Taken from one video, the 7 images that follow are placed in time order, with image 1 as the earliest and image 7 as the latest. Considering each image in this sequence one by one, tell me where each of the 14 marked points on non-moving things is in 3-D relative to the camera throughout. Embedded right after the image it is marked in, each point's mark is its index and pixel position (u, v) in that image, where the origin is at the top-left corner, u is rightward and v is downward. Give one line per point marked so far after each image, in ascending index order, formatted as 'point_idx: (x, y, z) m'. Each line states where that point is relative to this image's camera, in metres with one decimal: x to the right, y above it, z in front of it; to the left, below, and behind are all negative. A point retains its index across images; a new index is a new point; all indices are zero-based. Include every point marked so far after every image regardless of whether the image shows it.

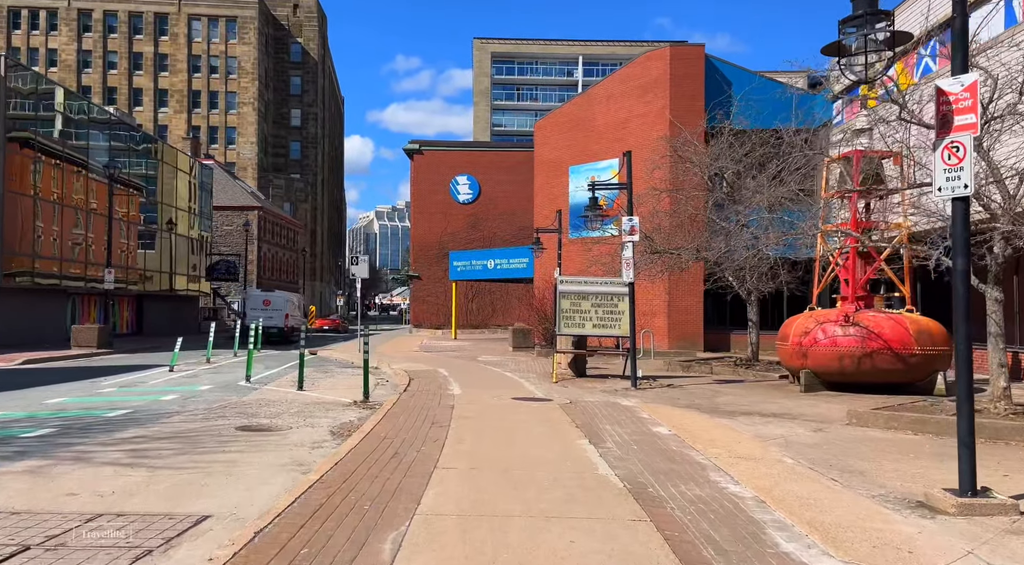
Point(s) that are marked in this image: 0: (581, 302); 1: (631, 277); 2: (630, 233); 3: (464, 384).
0: (+1.5, -0.5, +17.7) m
1: (+2.4, +0.1, +16.0) m
2: (+2.4, +1.0, +16.0) m
3: (-1.0, -2.1, +15.9) m
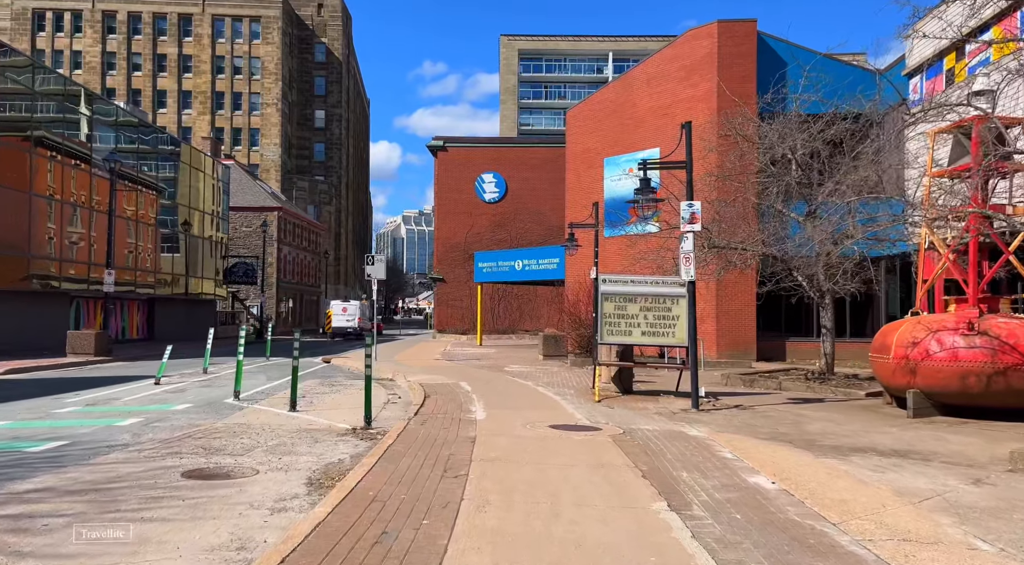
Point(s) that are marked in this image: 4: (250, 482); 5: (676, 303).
0: (+2.2, -0.5, +15.0) m
1: (+3.0, +0.1, +13.2) m
2: (+3.0, +1.0, +13.2) m
3: (-0.4, -2.0, +13.2) m
4: (-2.4, -1.8, +7.2) m
5: (+3.1, -0.4, +14.9) m
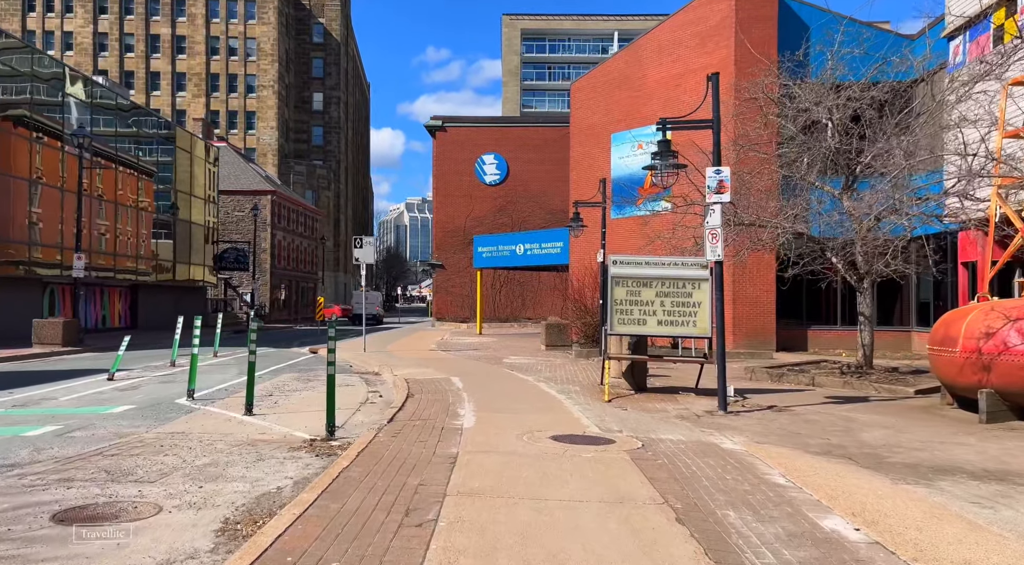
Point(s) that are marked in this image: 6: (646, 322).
0: (+2.1, -0.1, +13.0) m
1: (+2.9, +0.4, +11.3) m
2: (+2.9, +1.3, +11.2) m
3: (-0.4, -1.8, +11.3) m
4: (-2.5, -1.6, +5.2) m
5: (+3.1, -0.1, +12.9) m
6: (+2.2, -0.7, +13.0) m
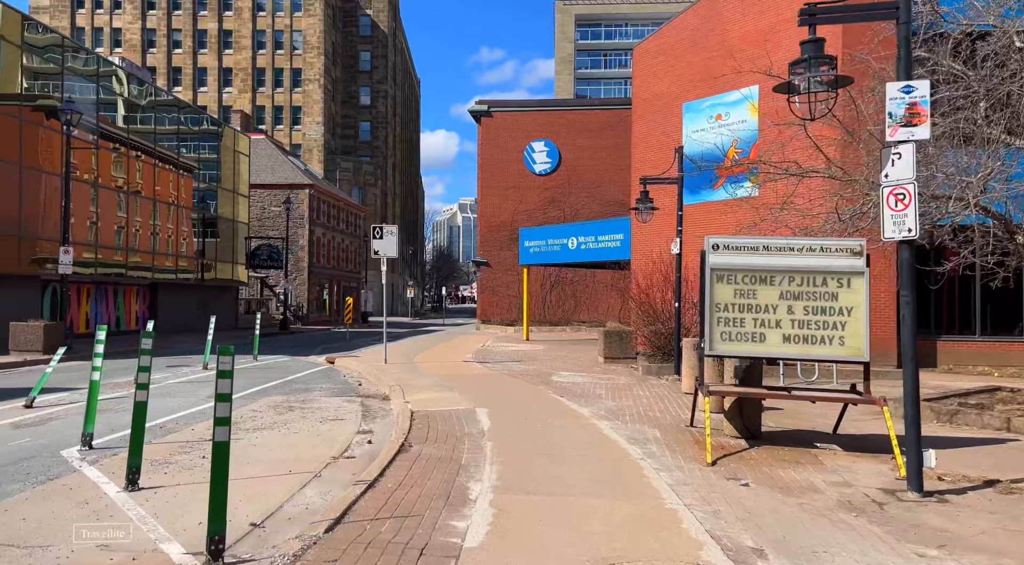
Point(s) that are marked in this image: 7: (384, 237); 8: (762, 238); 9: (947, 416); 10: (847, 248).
0: (+2.7, -0.1, +8.5) m
1: (+3.3, +0.4, +6.7) m
2: (+3.3, +1.4, +6.7) m
3: (0.0, -1.7, +7.0) m
4: (-2.5, -1.6, +1.1) m
5: (+3.6, 0.0, +8.4) m
6: (+2.7, -0.6, +8.5) m
7: (-3.2, +1.2, +19.8) m
8: (+2.7, +0.5, +8.5) m
9: (+5.7, -1.8, +10.4) m
10: (+3.6, +0.4, +8.4) m
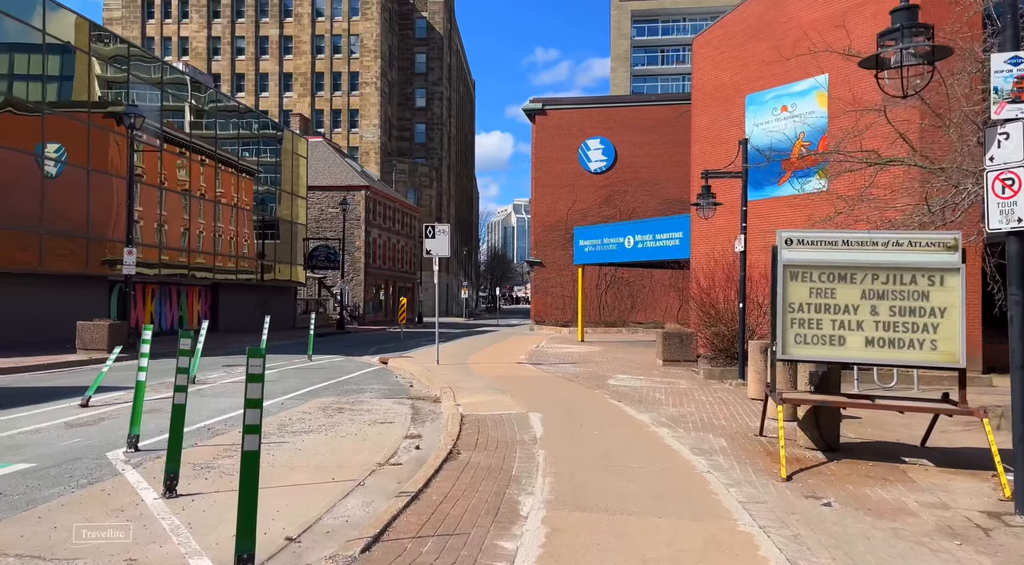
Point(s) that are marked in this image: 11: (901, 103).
0: (+3.2, -0.1, +7.8) m
1: (+3.8, +0.5, +6.0) m
2: (+3.7, +1.4, +5.9) m
3: (+0.4, -1.7, +6.5) m
4: (-2.4, -1.5, +0.7) m
5: (+4.1, 0.0, +7.6) m
6: (+3.3, -0.6, +7.7) m
7: (-1.9, +1.2, +19.4) m
8: (+3.3, +0.5, +7.8) m
9: (+6.4, -1.7, +9.4) m
10: (+4.1, +0.4, +7.6) m
11: (+4.8, +2.2, +9.6) m
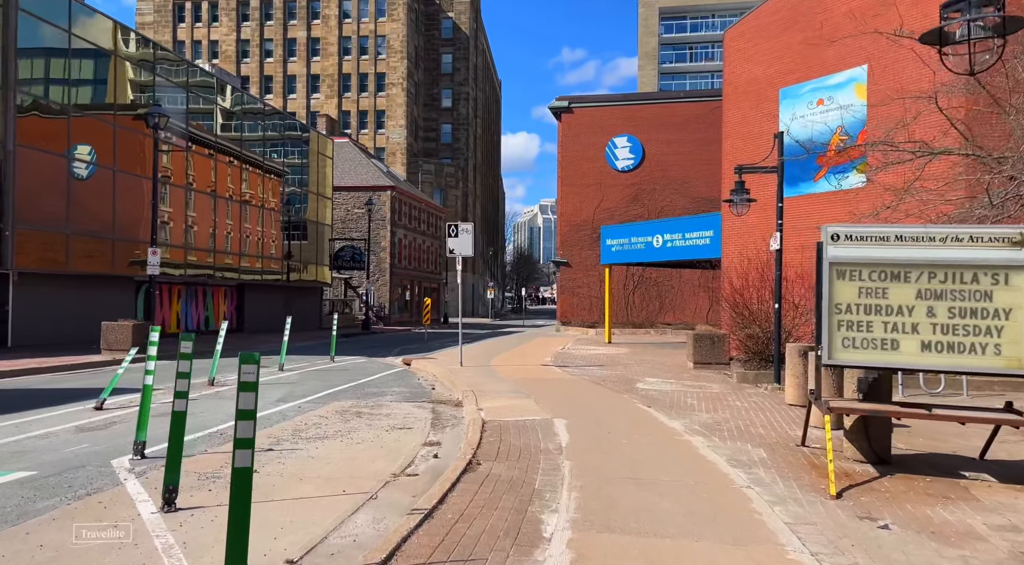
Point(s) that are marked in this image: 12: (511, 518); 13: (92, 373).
0: (+3.4, -0.1, +7.2) m
1: (+3.9, +0.5, +5.3) m
2: (+3.9, +1.4, +5.3) m
3: (+0.6, -1.7, +5.9) m
4: (-2.4, -1.5, +0.3) m
5: (+4.3, 0.0, +6.9) m
6: (+3.5, -0.6, +7.1) m
7: (-1.3, +1.2, +19.0) m
8: (+3.5, +0.5, +7.2) m
9: (+6.7, -1.7, +8.7) m
10: (+4.3, +0.4, +7.0) m
11: (+5.0, +2.2, +8.9) m
12: (0.0, -1.7, +5.6) m
13: (-9.9, -2.1, +18.5) m
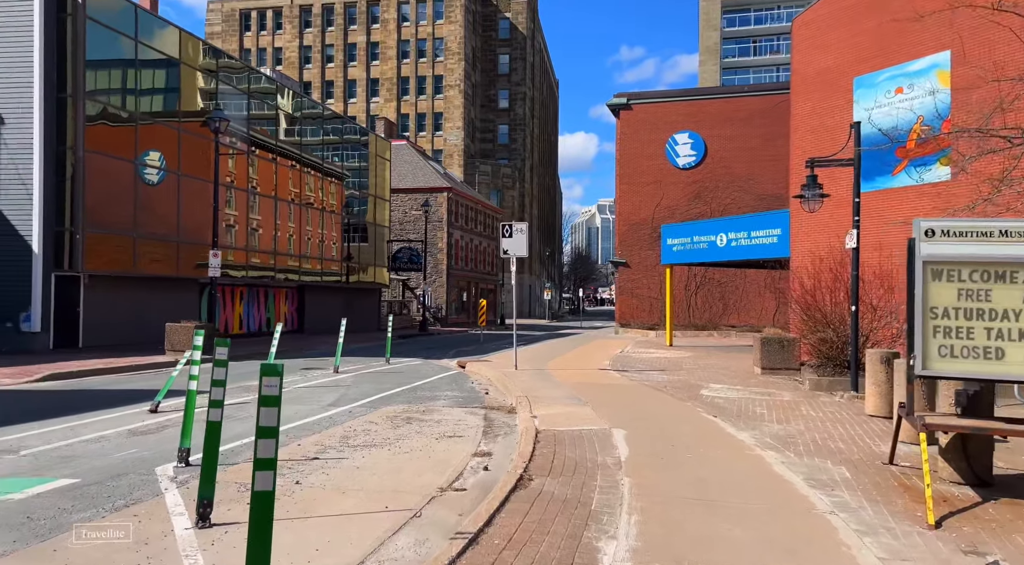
0: (+3.9, -0.1, +6.4) m
1: (+4.3, +0.5, +4.5) m
2: (+4.2, +1.4, +4.5) m
3: (+1.0, -1.7, +5.4) m
4: (-2.5, -1.5, 0.0) m
5: (+4.8, 0.0, +6.1) m
6: (+4.0, -0.6, +6.3) m
7: (+0.1, +1.1, +18.5) m
8: (+4.0, +0.5, +6.4) m
9: (+7.3, -1.7, +7.7) m
10: (+4.8, +0.4, +6.1) m
11: (+5.6, +2.2, +8.0) m
12: (+0.3, -1.7, +5.0) m
13: (-8.6, -2.2, +18.7) m
